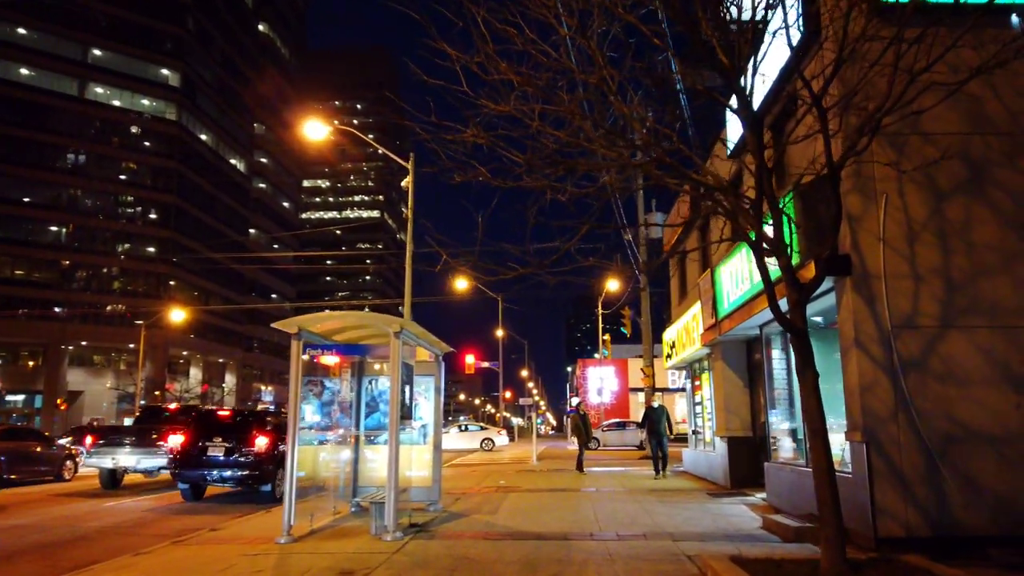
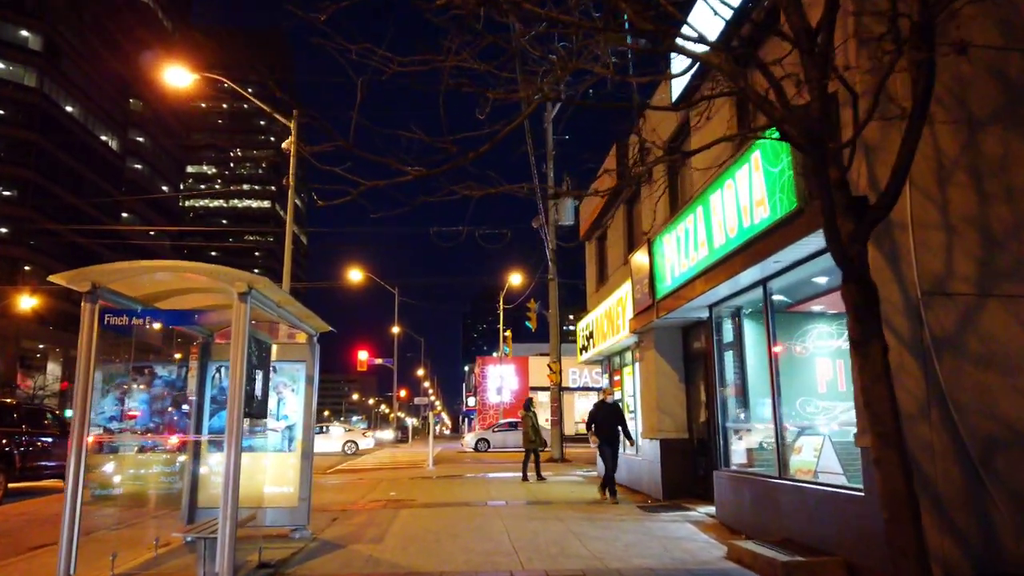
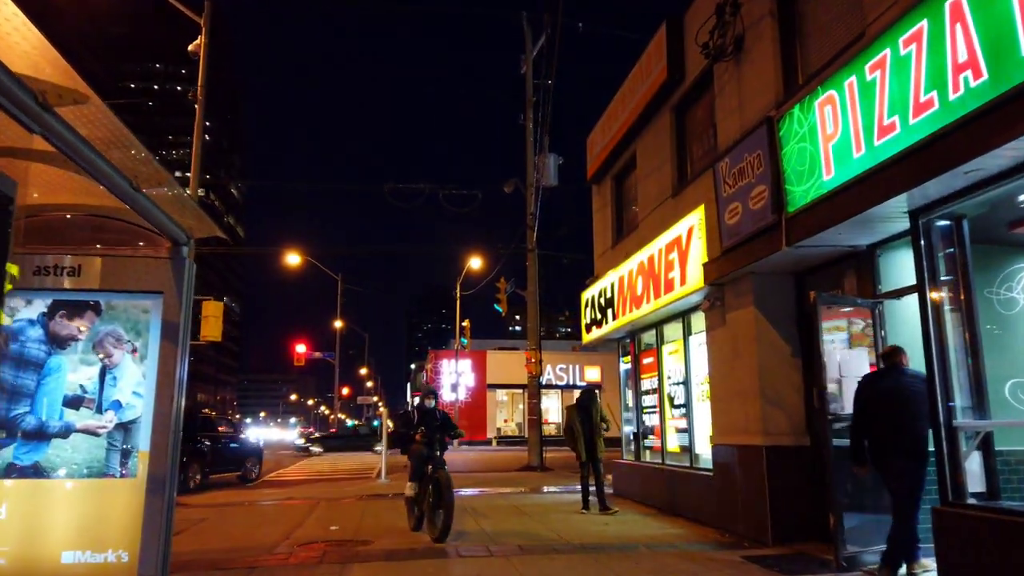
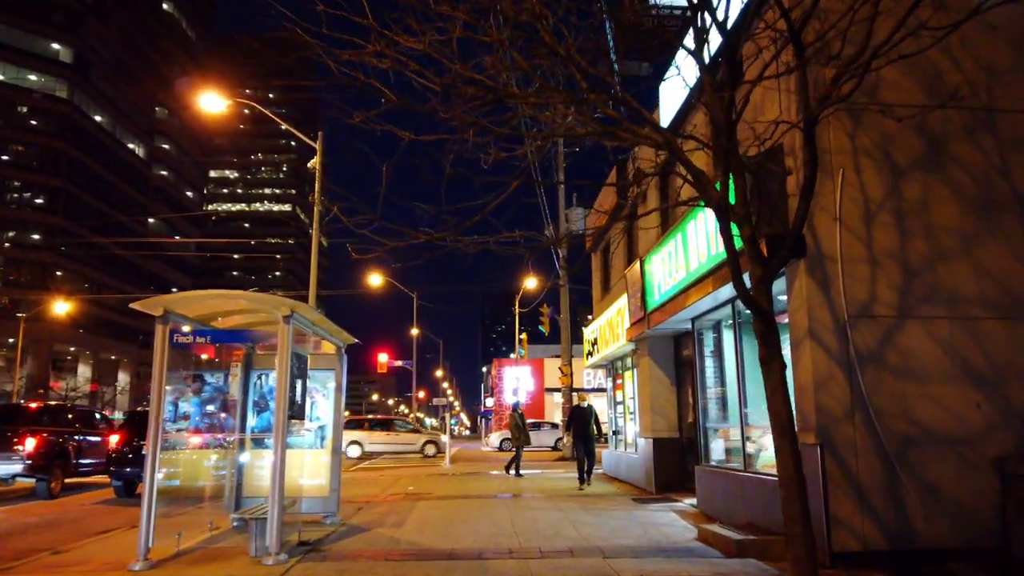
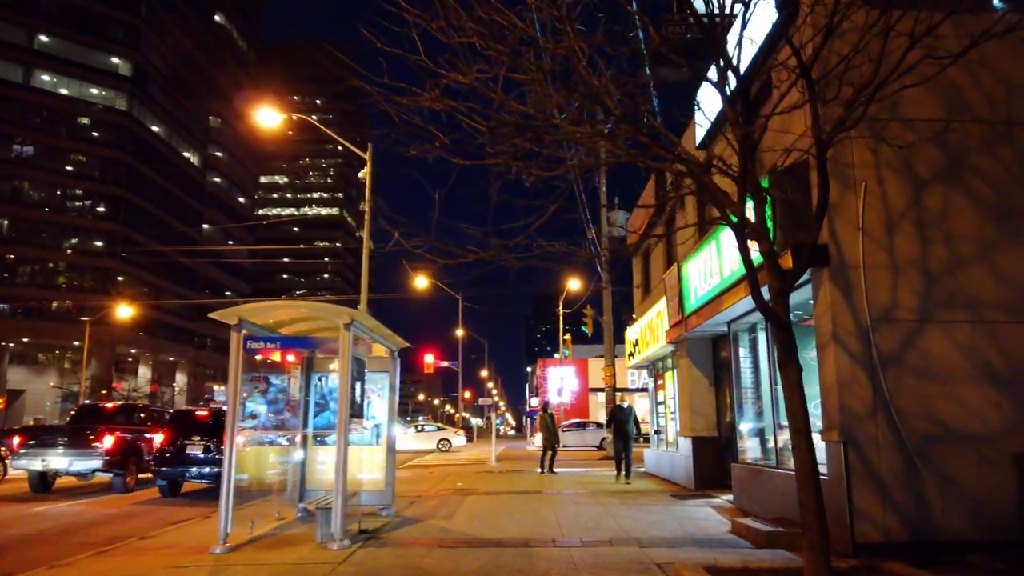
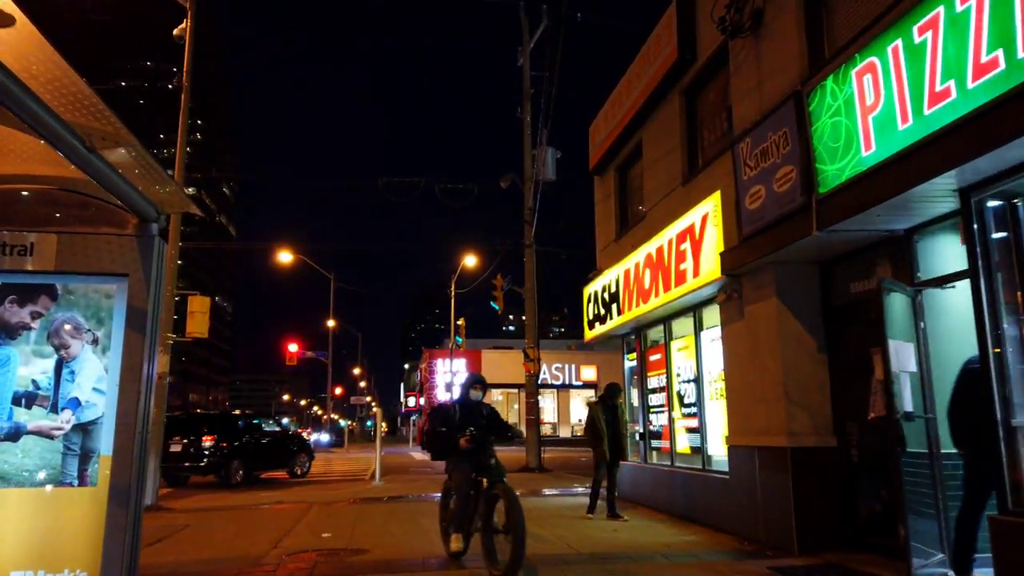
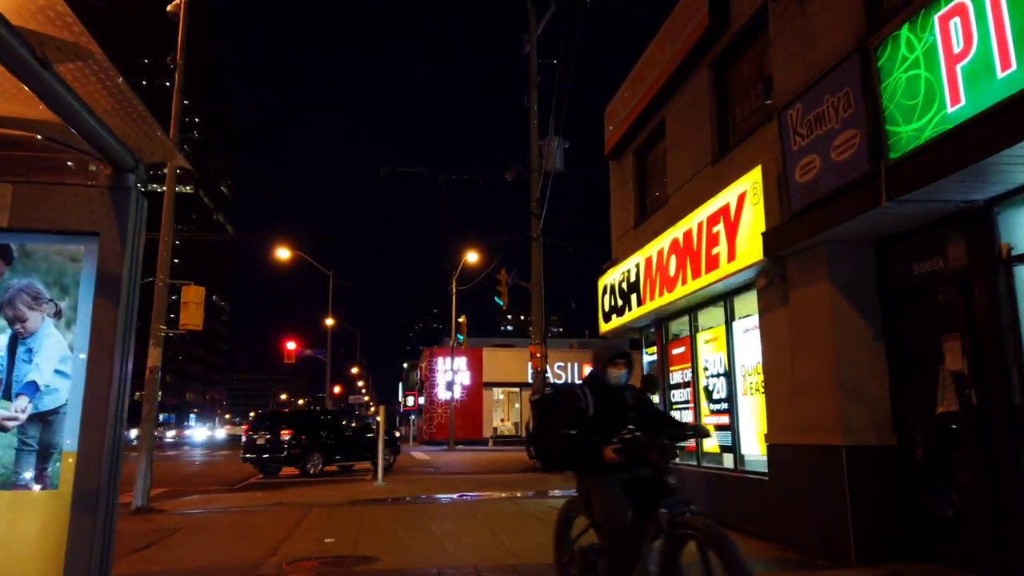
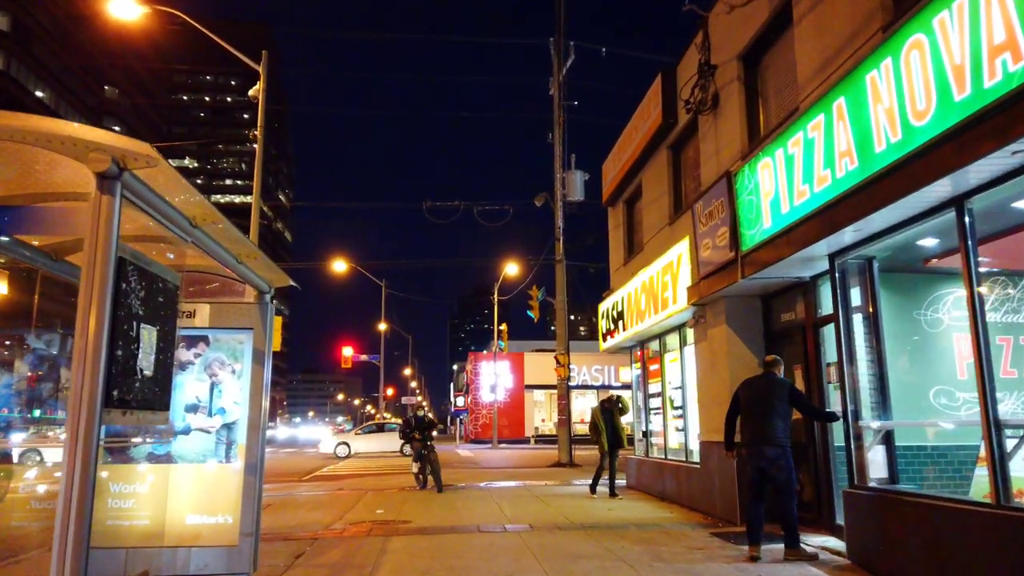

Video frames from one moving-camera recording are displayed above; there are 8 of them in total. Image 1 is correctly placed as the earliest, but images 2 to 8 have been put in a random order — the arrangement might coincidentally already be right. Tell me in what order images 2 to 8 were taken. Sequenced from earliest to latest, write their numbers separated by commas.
5, 4, 2, 8, 3, 6, 7
